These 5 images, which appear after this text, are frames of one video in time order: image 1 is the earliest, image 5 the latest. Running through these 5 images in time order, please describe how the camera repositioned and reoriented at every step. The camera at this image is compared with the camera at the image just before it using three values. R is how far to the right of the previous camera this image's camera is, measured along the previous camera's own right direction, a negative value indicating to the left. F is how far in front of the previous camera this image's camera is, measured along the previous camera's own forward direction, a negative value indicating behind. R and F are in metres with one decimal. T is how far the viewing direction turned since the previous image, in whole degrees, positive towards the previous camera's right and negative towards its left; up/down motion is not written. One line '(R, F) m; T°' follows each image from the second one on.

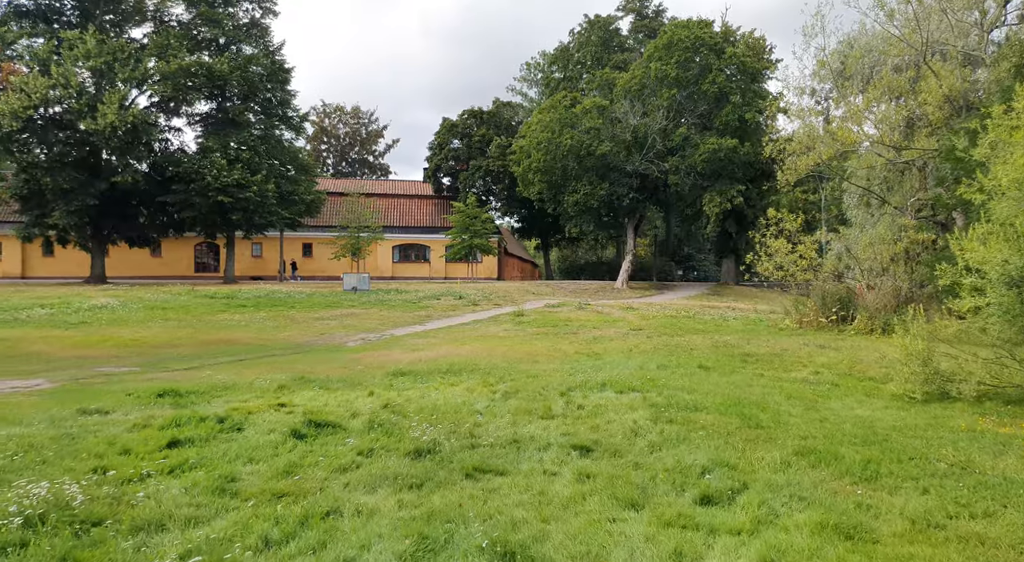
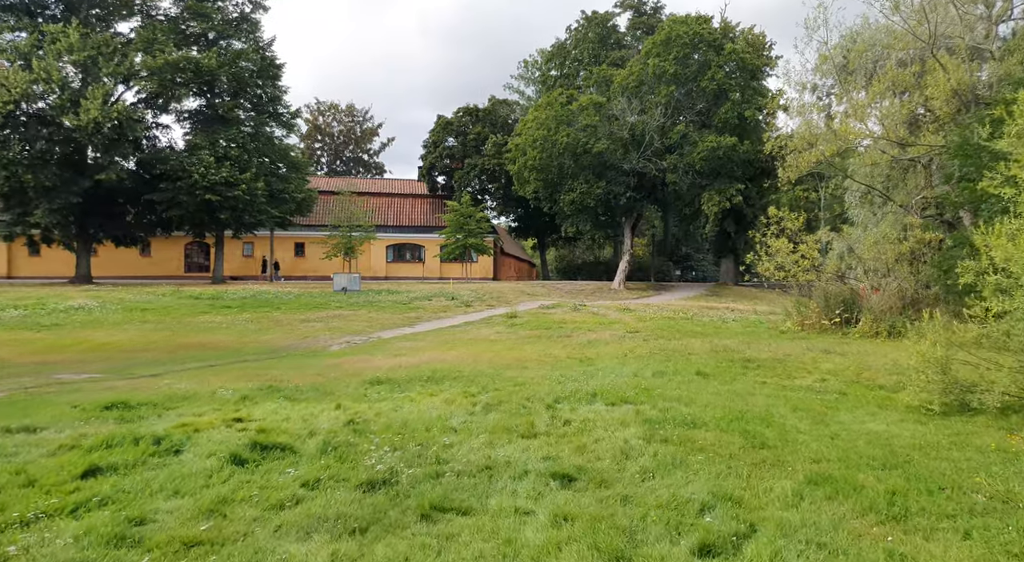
(+0.2, +0.7) m; 0°
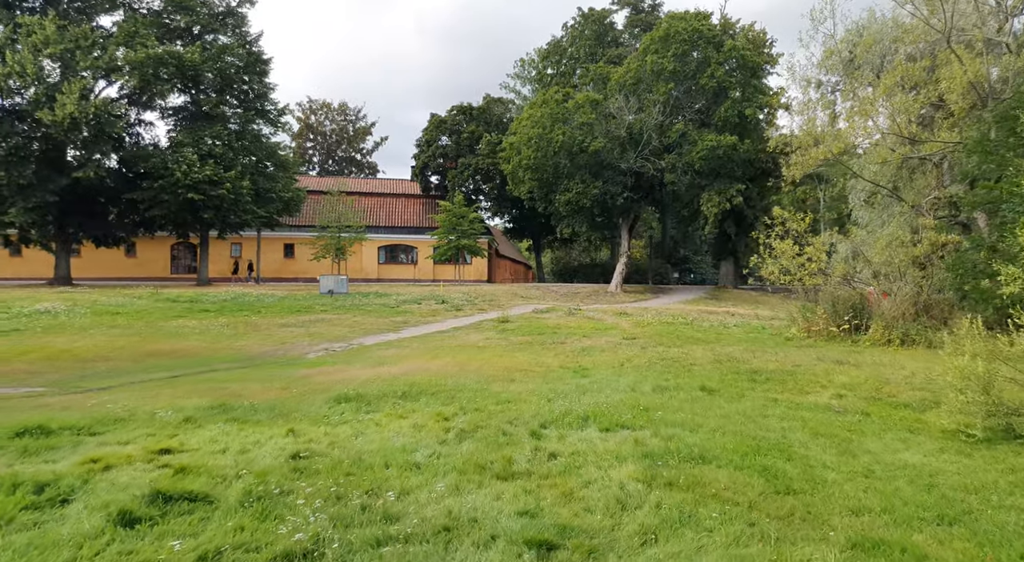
(+0.1, +1.0) m; 0°
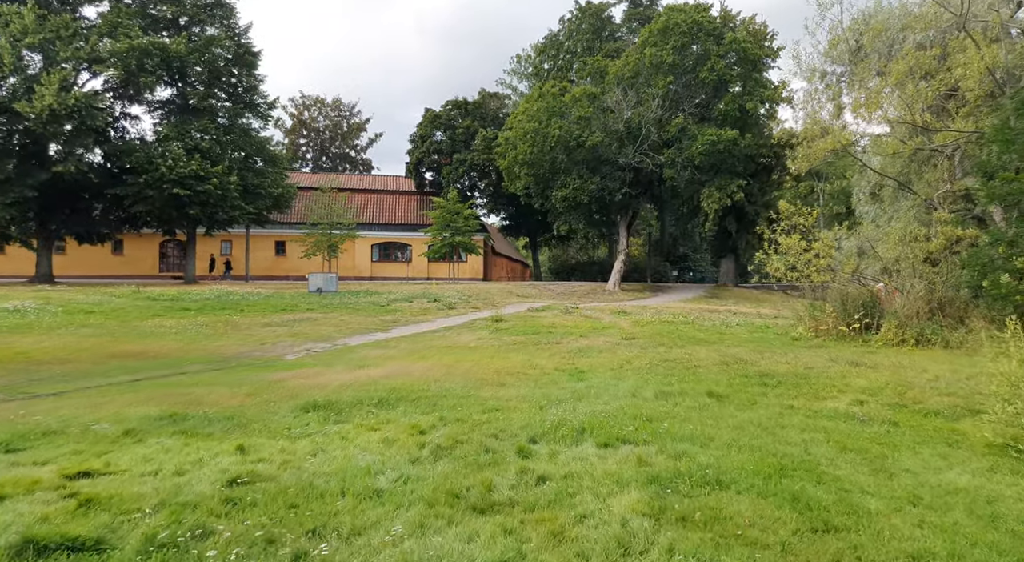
(+0.1, +0.9) m; 0°
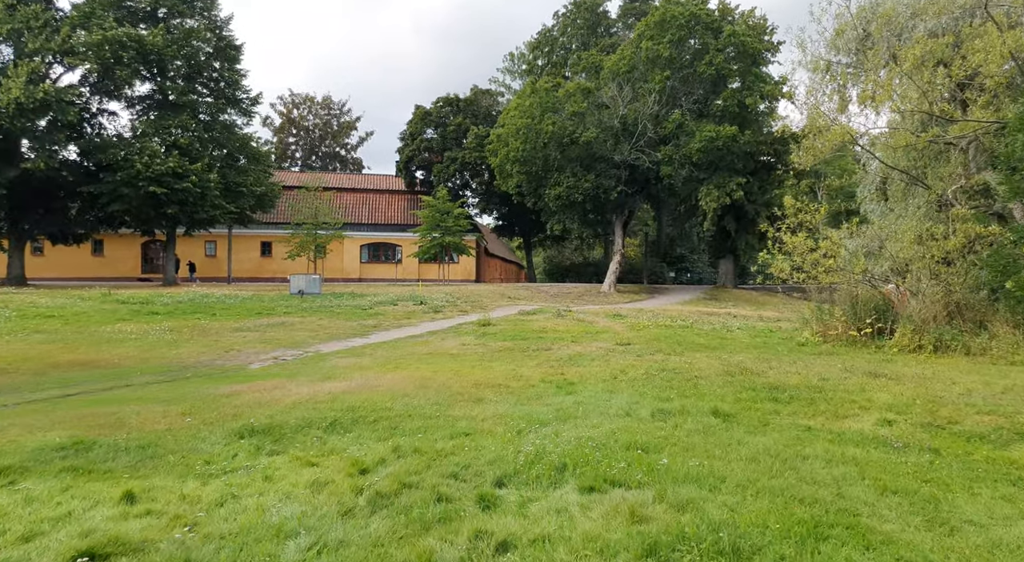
(+0.2, +1.1) m; 0°
